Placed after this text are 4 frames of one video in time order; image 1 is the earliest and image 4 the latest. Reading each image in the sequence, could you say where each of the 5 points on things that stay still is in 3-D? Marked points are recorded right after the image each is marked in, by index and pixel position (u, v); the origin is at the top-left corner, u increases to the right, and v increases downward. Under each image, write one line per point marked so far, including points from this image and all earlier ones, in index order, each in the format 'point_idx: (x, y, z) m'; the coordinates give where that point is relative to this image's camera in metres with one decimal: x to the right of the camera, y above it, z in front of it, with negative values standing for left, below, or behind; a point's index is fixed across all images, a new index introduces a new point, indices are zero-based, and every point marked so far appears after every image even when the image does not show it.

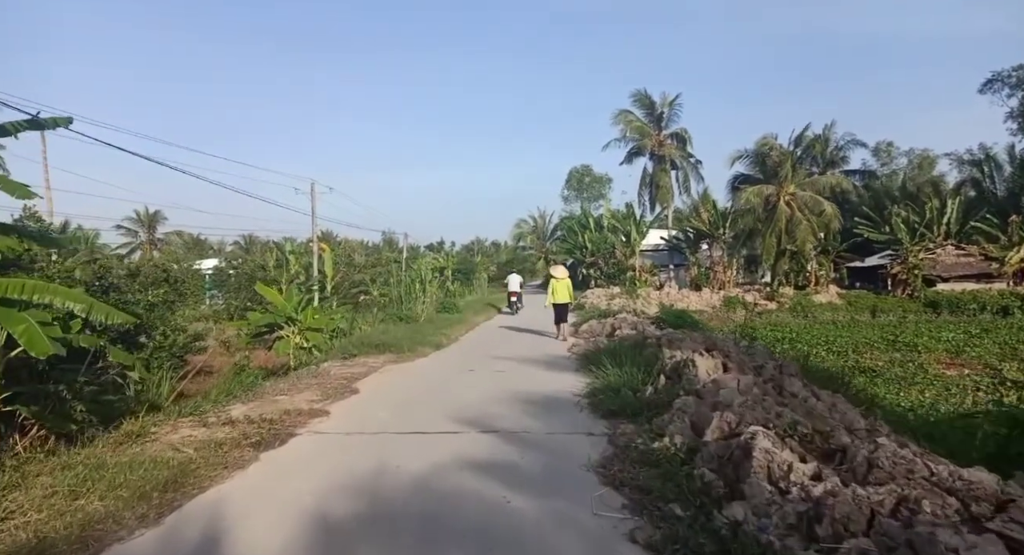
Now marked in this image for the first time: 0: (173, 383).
0: (-6.5, -2.0, +10.6) m
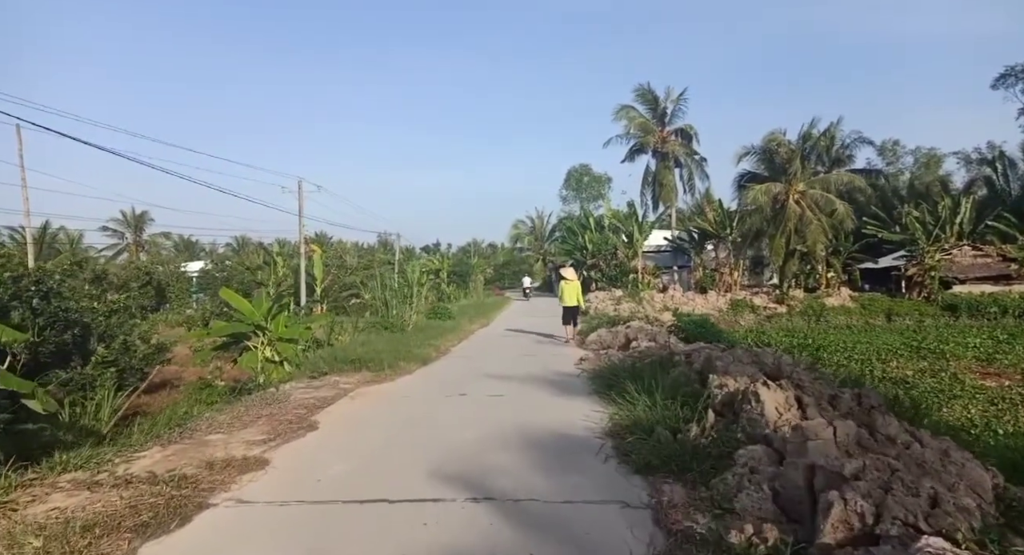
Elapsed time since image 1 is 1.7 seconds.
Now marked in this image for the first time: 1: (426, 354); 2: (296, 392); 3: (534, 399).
0: (-6.5, -2.0, +9.2) m
1: (-1.4, -1.3, +9.3) m
2: (-2.6, -1.4, +6.7) m
3: (+0.2, -1.4, +6.5) m
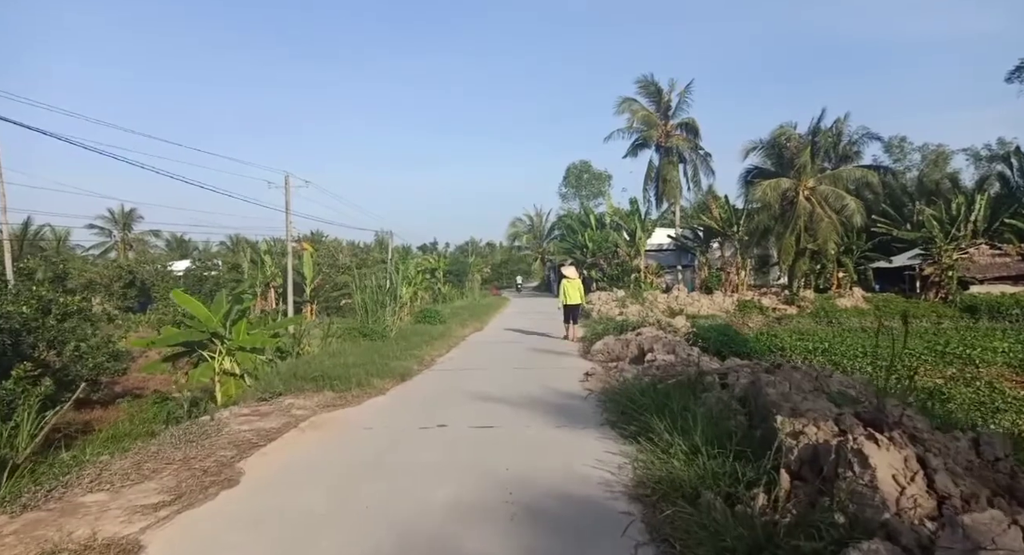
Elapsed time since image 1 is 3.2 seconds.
0: (-6.6, -2.0, +7.9) m
1: (-1.5, -1.3, +8.0) m
2: (-2.7, -1.4, +5.4) m
3: (+0.2, -1.4, +5.2) m
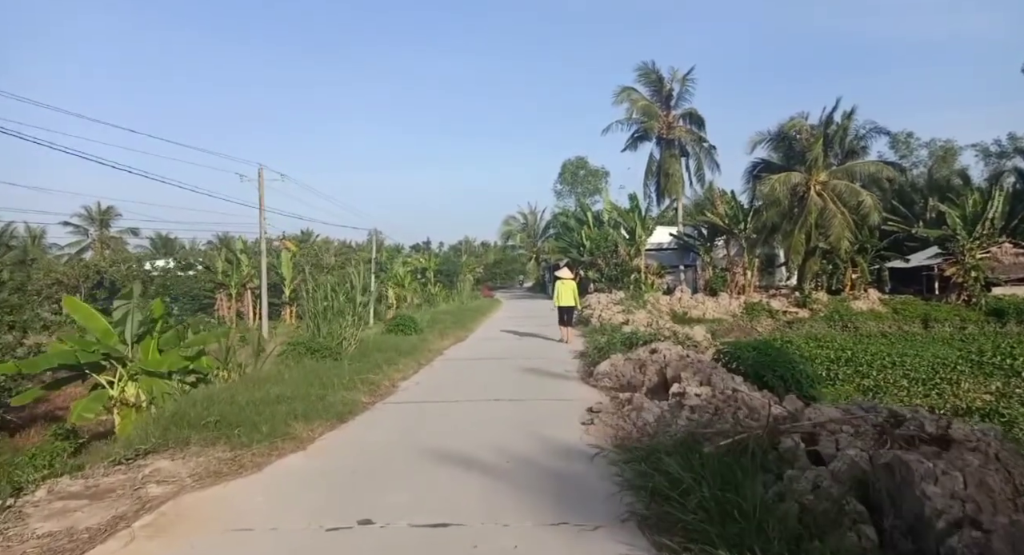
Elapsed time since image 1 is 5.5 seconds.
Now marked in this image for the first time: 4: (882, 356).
0: (-6.8, -2.1, +5.9) m
1: (-1.7, -1.3, +6.0) m
2: (-2.9, -1.4, +3.4) m
3: (0.0, -1.5, +3.2) m
4: (+11.4, -2.4, +17.3) m
